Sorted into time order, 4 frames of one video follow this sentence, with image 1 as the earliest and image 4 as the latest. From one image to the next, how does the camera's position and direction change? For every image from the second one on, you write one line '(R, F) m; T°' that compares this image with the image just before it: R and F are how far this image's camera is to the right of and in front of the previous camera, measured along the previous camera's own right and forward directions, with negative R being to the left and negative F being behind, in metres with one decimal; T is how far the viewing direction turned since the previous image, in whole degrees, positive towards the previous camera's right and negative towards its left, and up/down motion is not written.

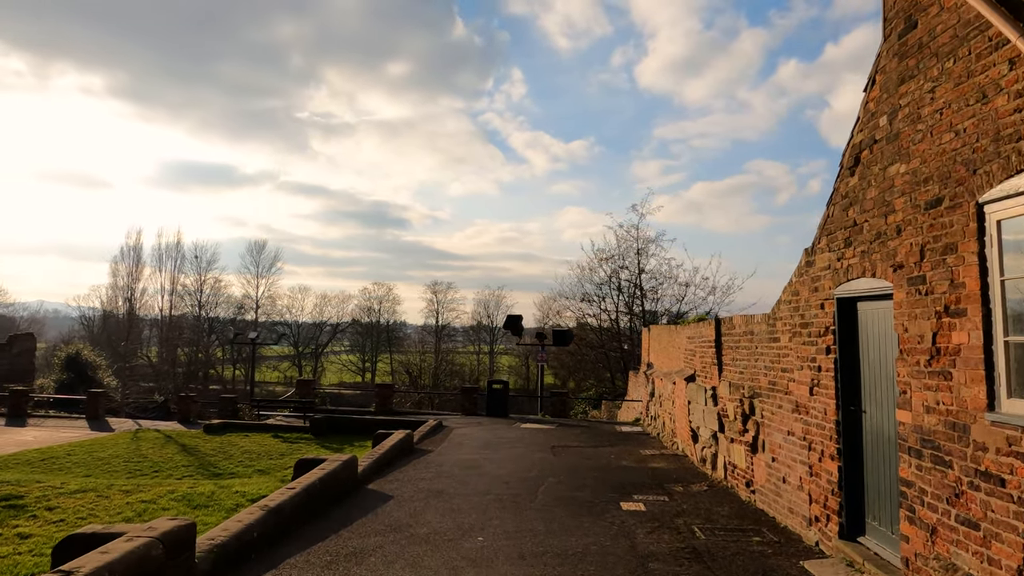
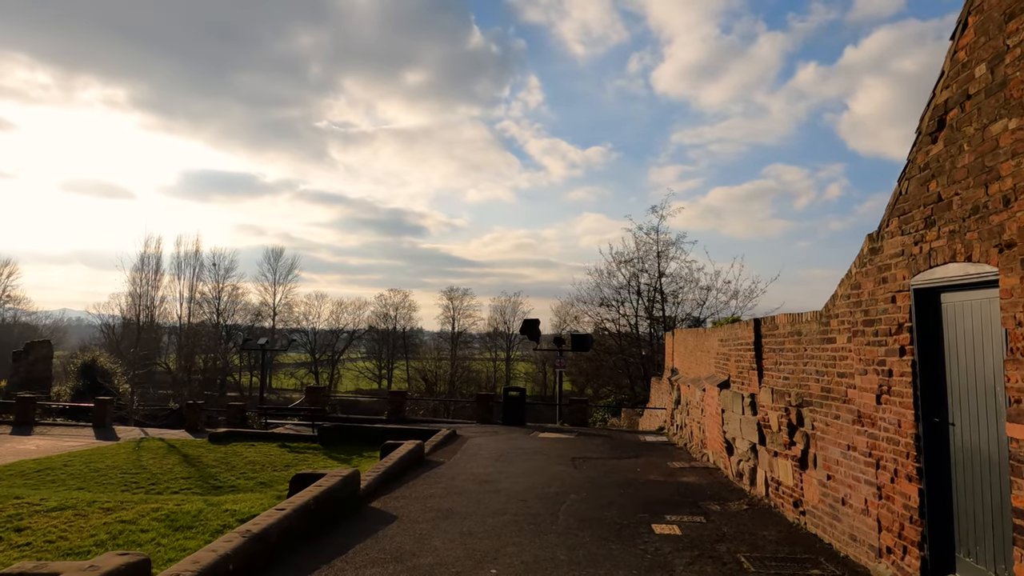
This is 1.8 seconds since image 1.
(0.0, +0.8) m; -2°
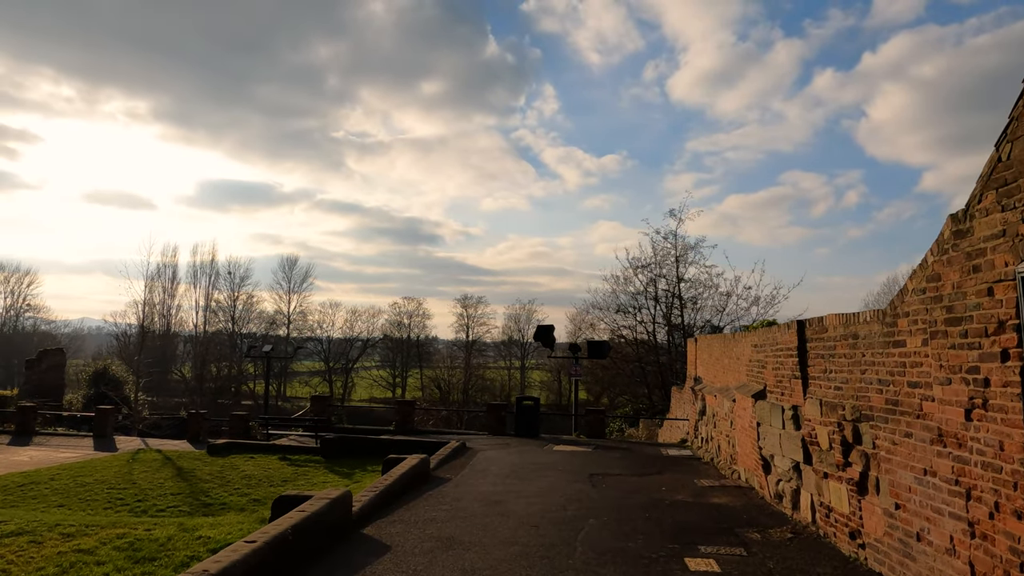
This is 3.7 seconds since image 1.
(+0.1, +0.8) m; -1°
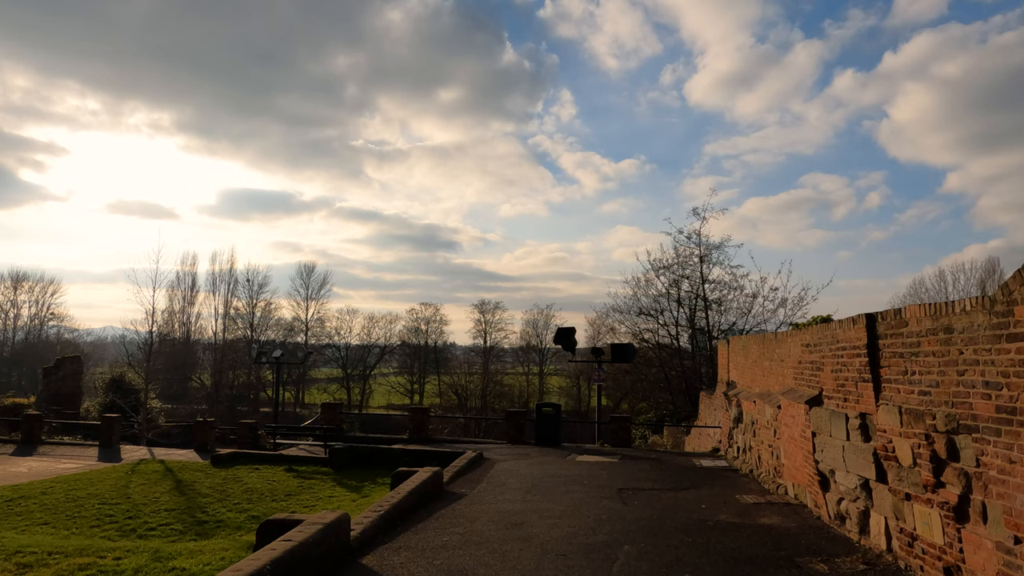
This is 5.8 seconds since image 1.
(0.0, +0.9) m; -2°
